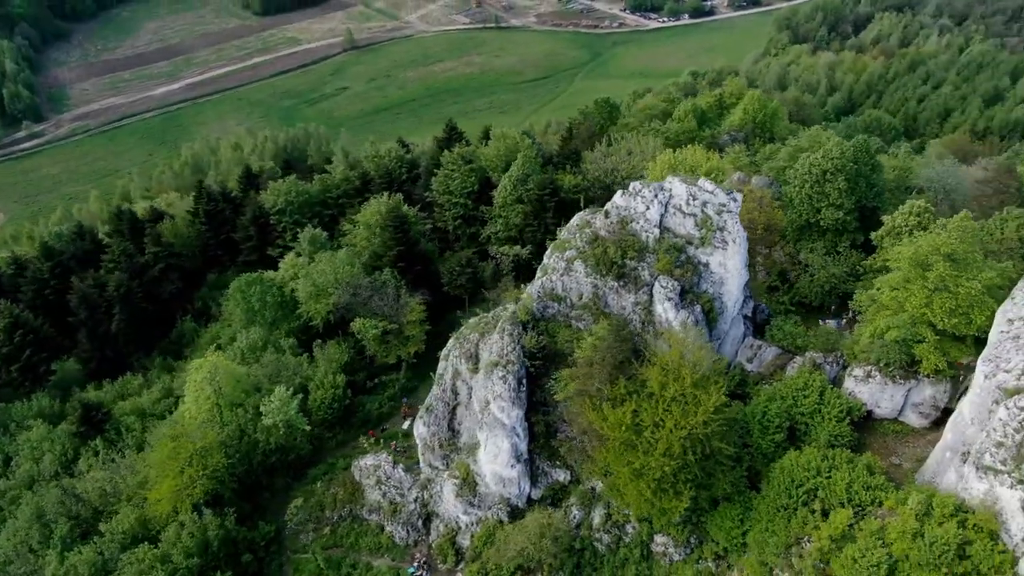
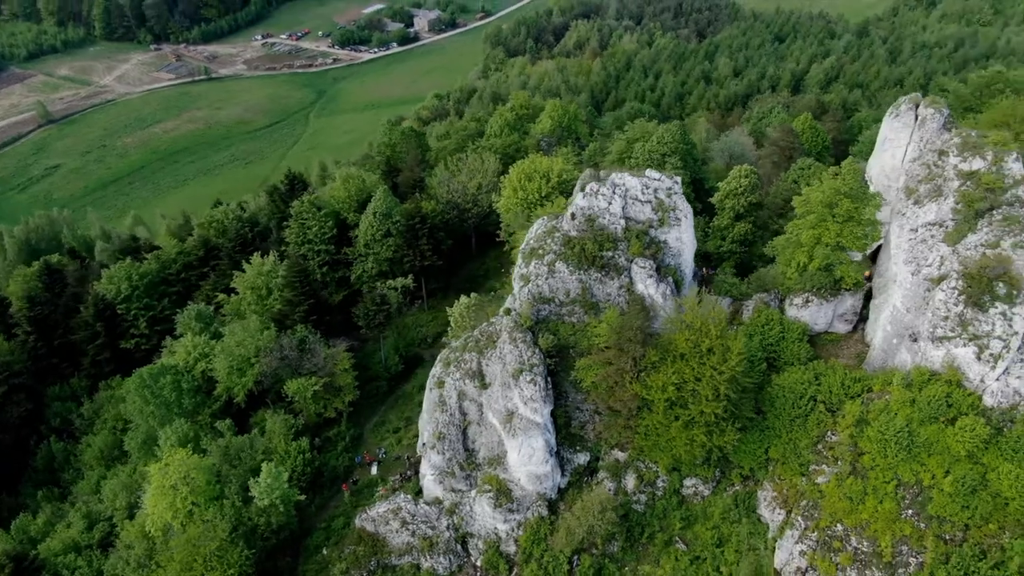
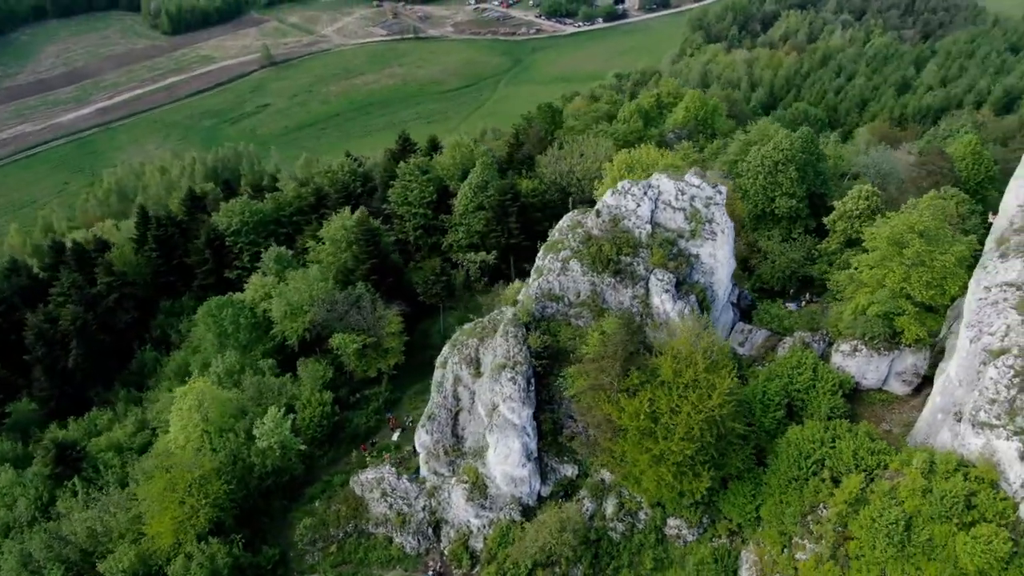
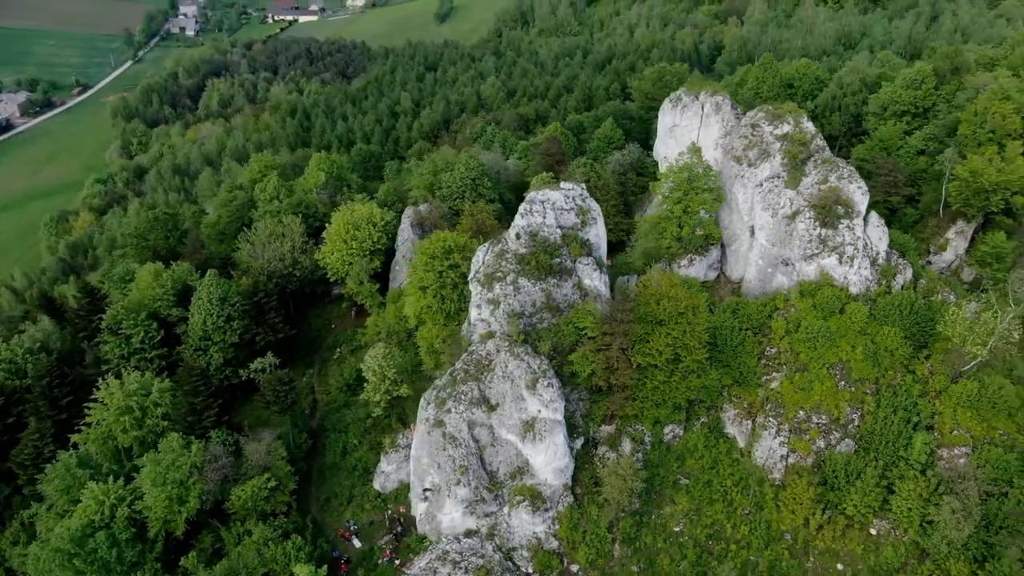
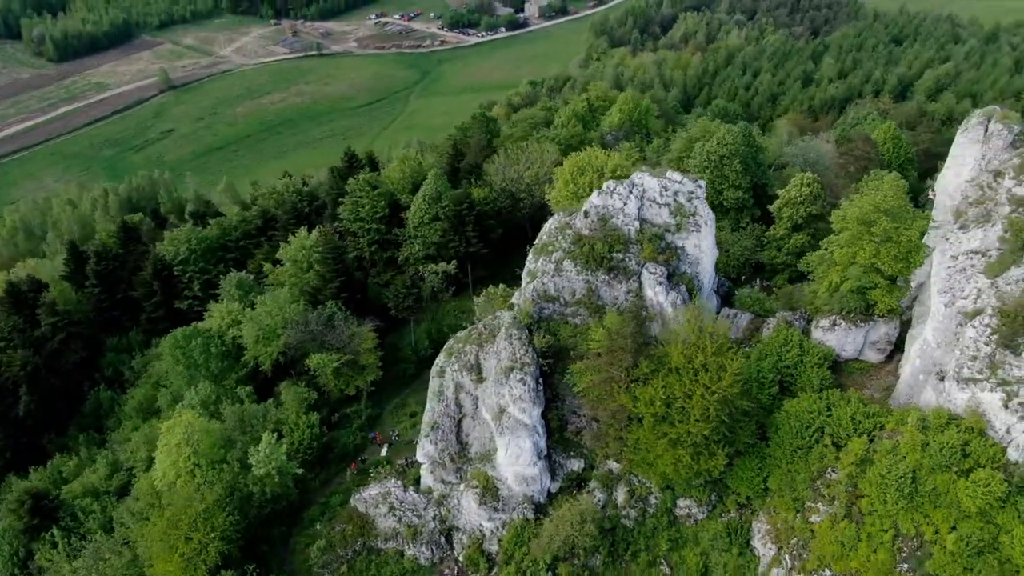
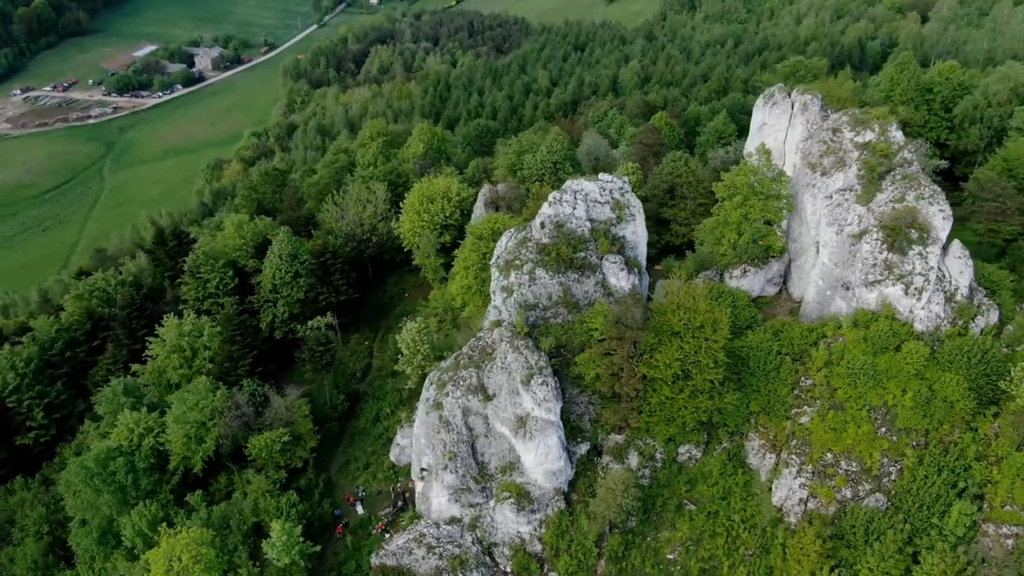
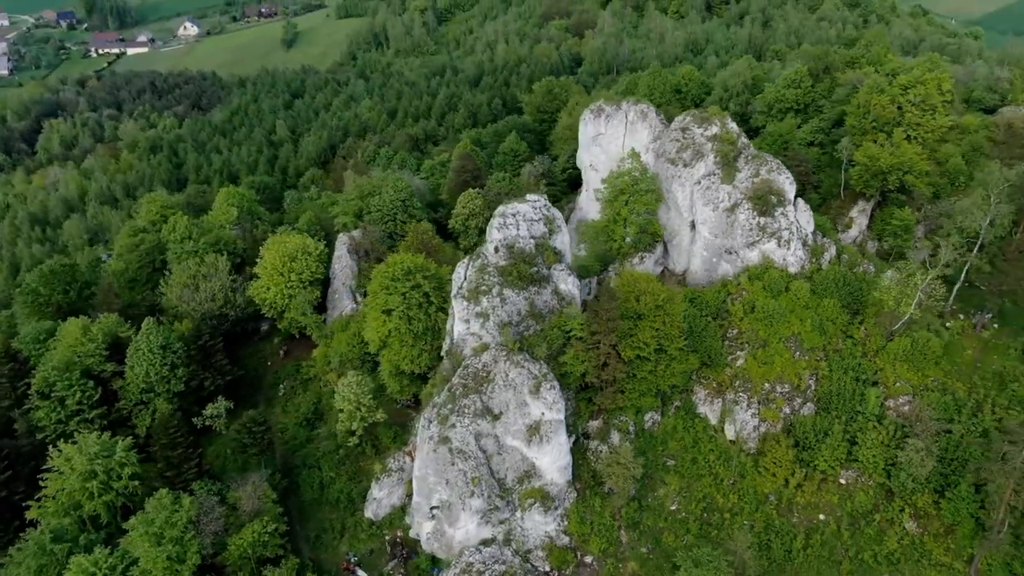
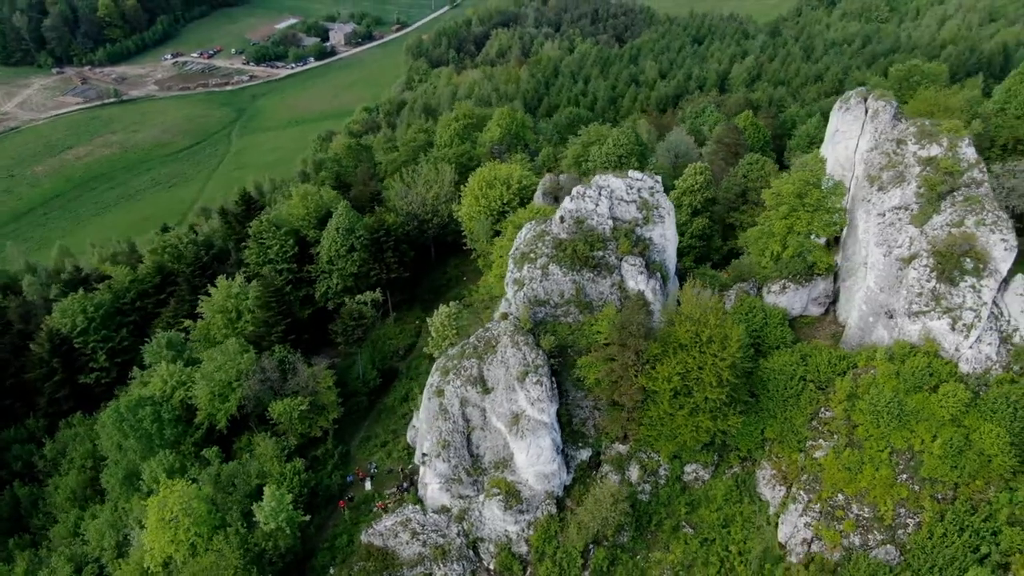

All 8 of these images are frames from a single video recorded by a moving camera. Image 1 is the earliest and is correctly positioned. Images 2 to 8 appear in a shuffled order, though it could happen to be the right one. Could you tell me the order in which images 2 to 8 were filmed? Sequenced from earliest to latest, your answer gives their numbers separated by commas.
3, 5, 2, 8, 6, 4, 7
